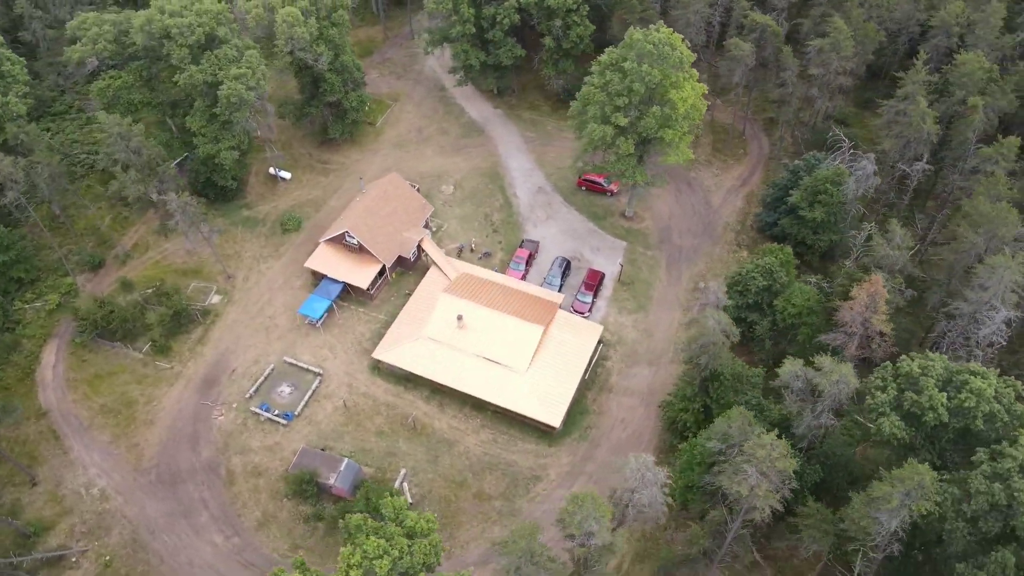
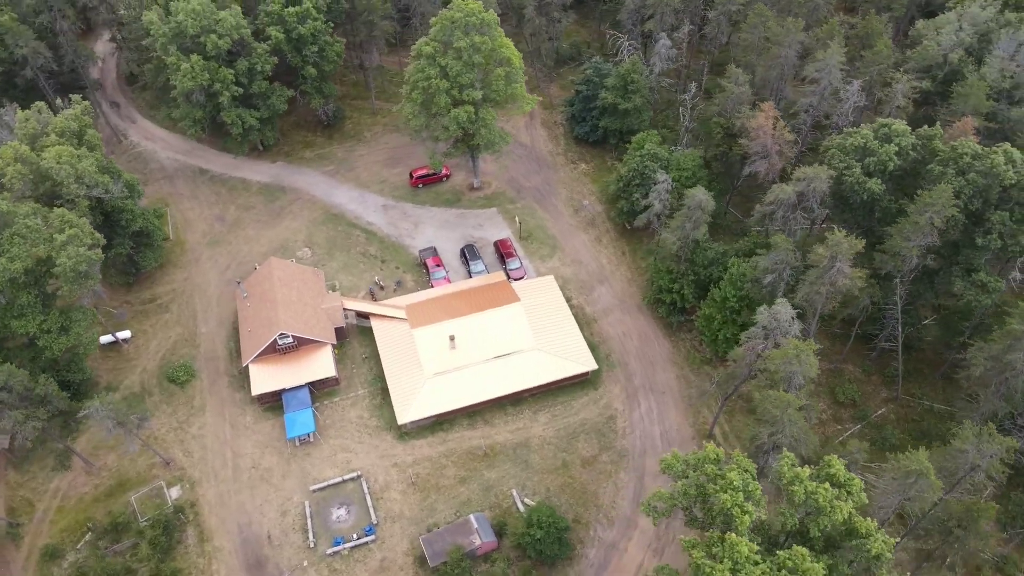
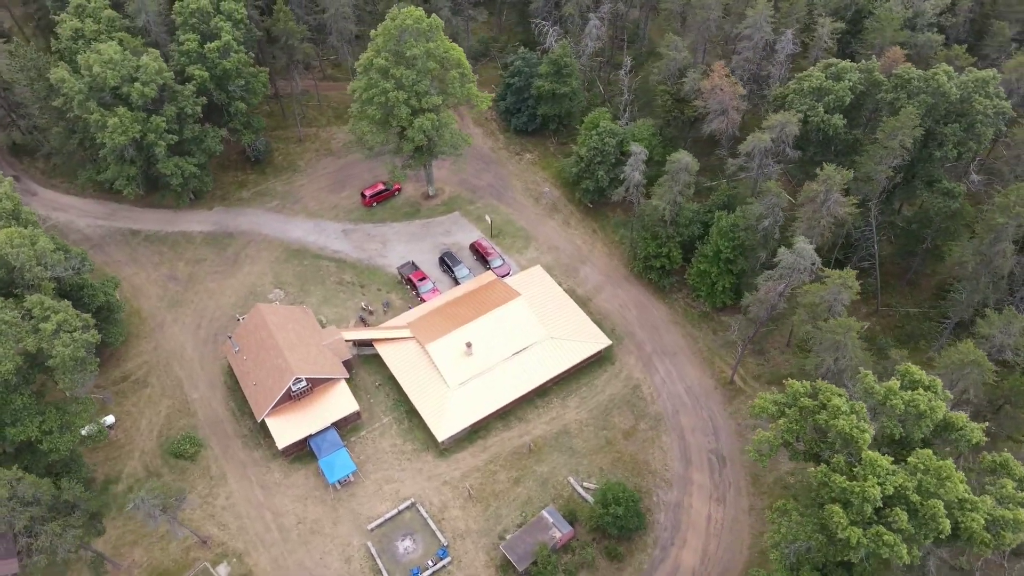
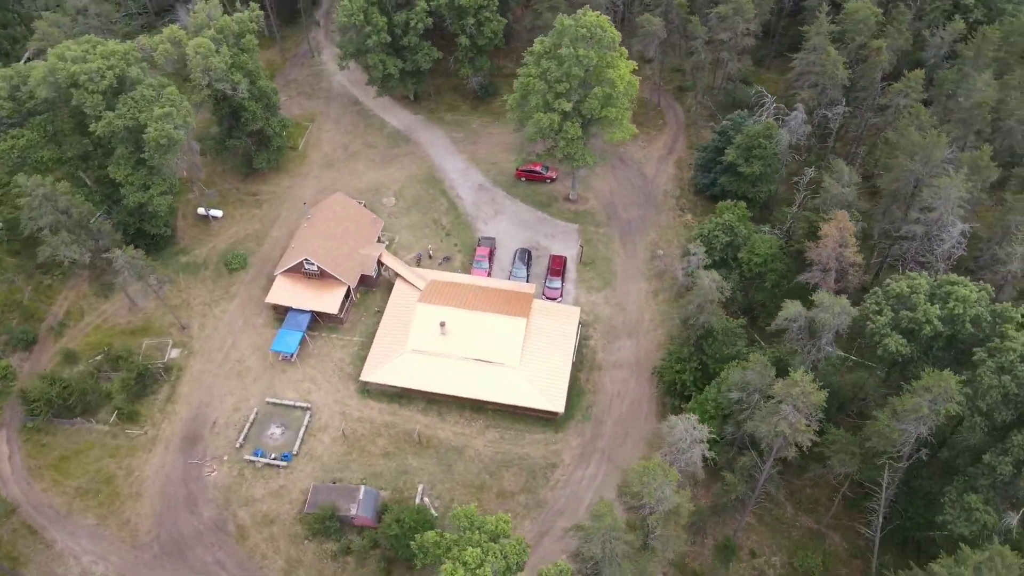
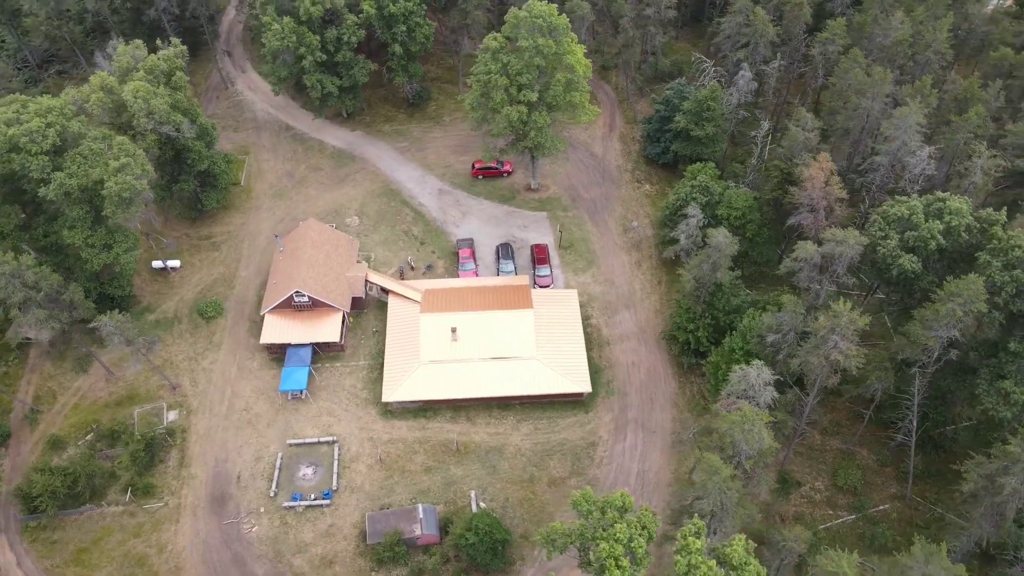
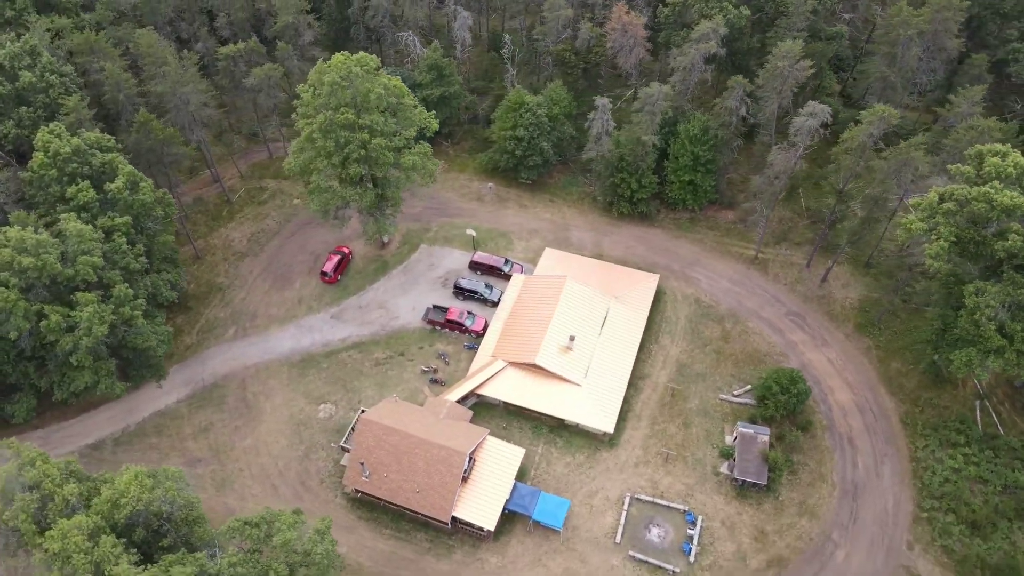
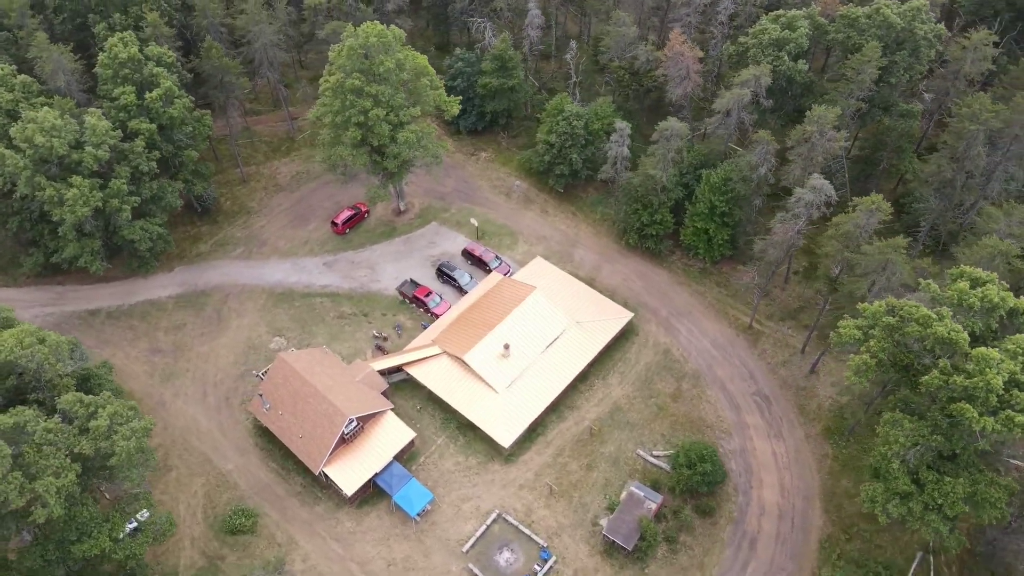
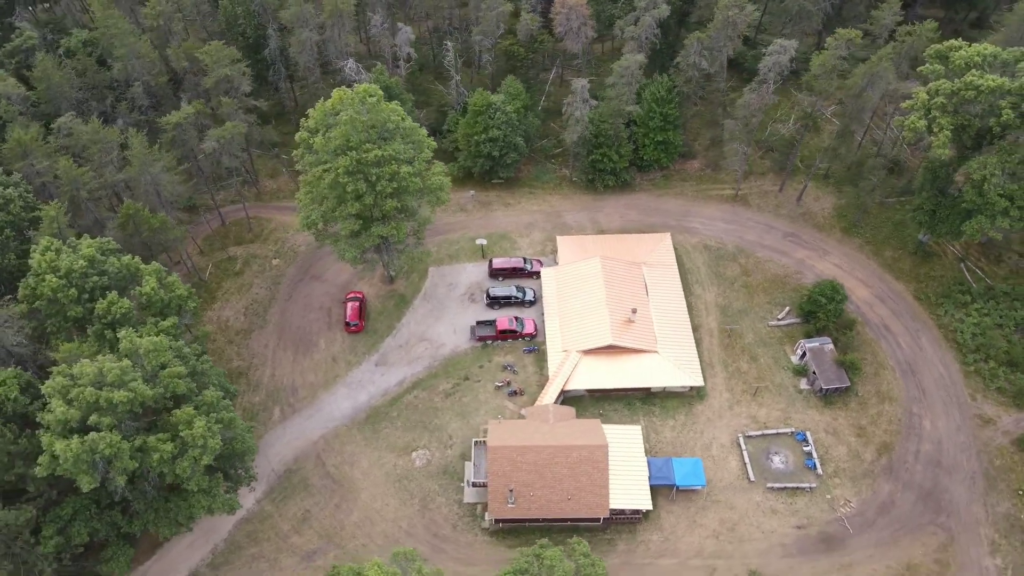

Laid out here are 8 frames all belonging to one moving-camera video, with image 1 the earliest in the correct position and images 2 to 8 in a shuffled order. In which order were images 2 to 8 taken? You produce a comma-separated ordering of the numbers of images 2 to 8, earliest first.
4, 5, 2, 3, 7, 6, 8
